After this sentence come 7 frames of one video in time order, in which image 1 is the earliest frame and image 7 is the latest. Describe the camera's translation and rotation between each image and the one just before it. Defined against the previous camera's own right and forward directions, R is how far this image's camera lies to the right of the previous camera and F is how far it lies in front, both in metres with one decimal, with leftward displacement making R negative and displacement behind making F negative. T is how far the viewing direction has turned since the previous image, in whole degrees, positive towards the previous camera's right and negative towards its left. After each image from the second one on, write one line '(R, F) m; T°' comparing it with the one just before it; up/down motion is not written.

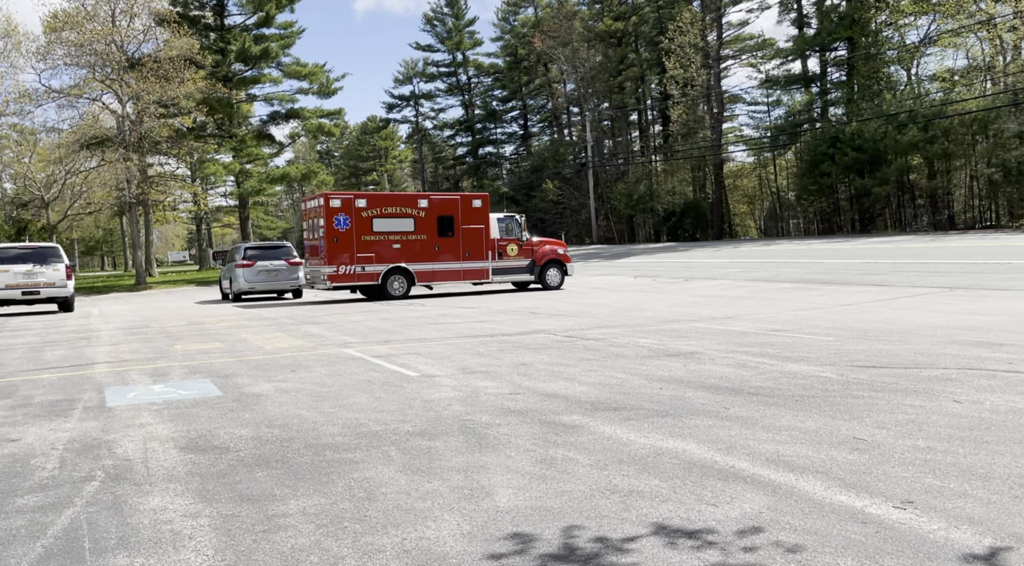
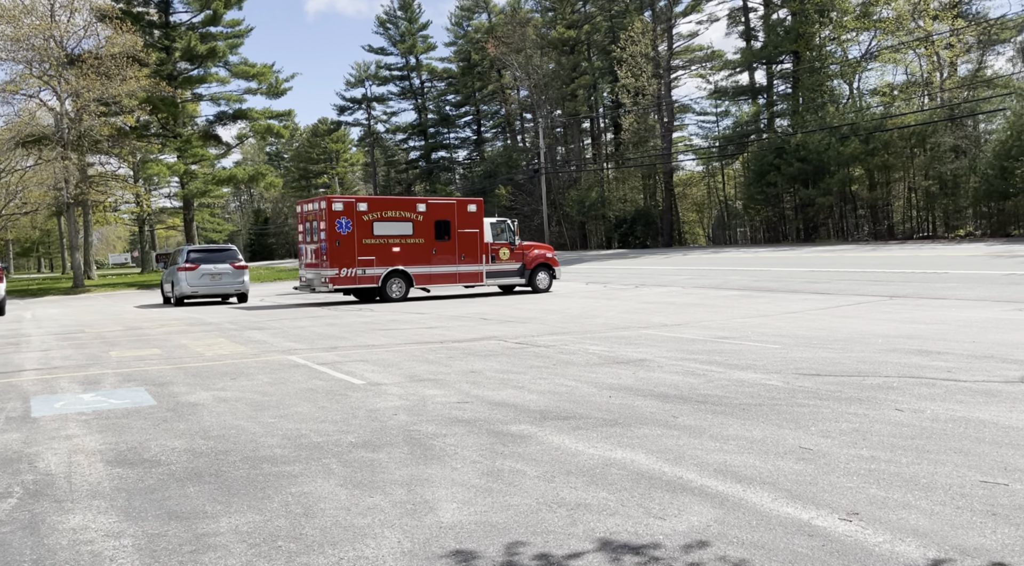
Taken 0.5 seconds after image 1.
(0.0, +0.1) m; +3°
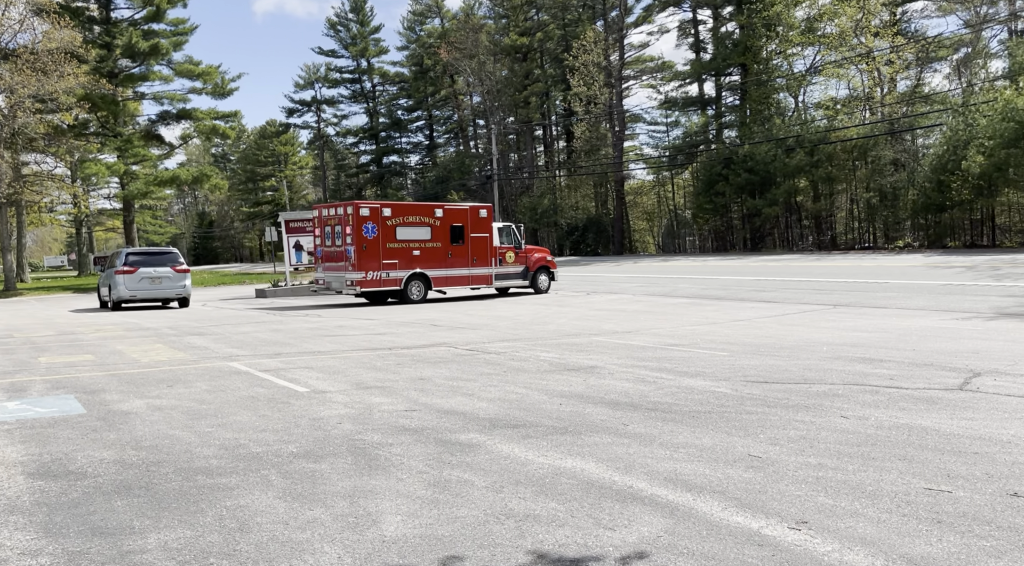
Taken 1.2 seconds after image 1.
(0.0, +0.1) m; +3°
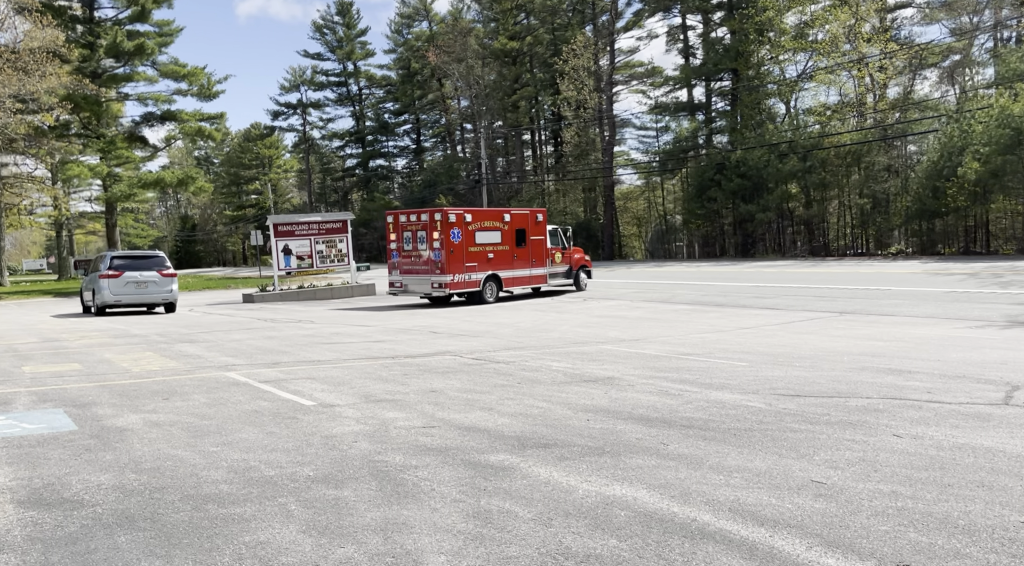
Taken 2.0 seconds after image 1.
(-0.3, +0.5) m; +1°
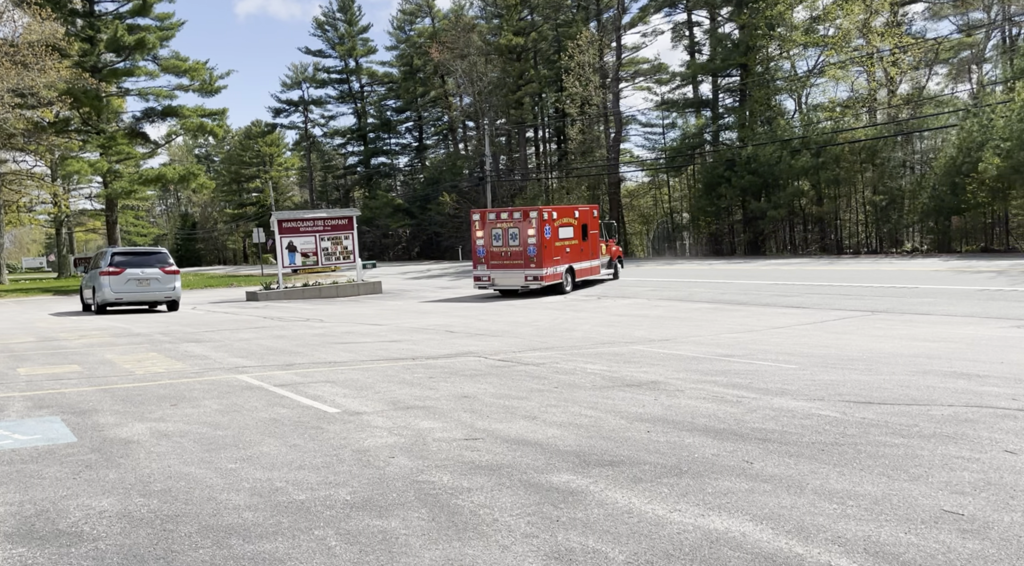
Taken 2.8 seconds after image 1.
(-0.3, +0.7) m; 0°
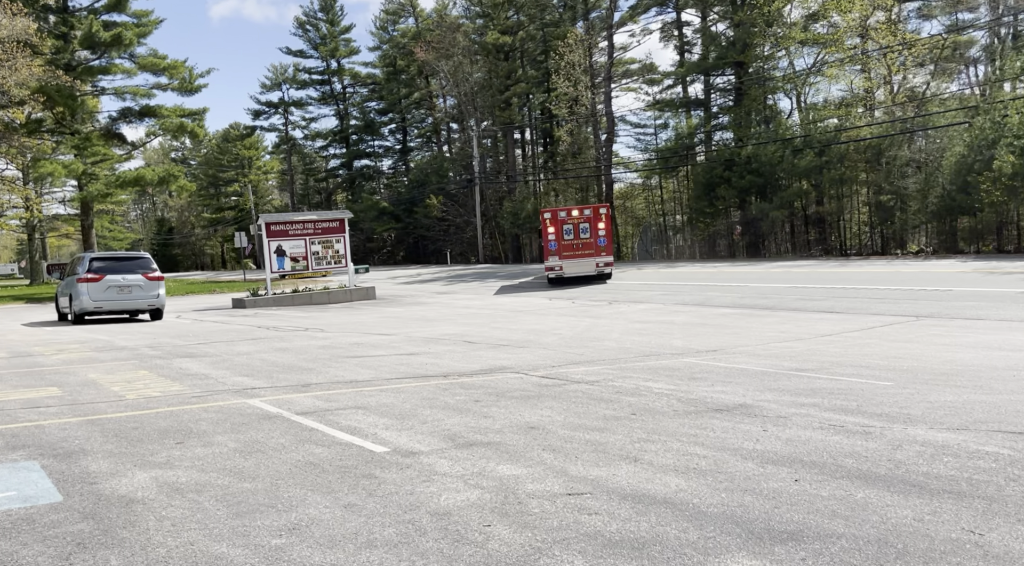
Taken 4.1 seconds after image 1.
(-0.7, +1.3) m; +1°
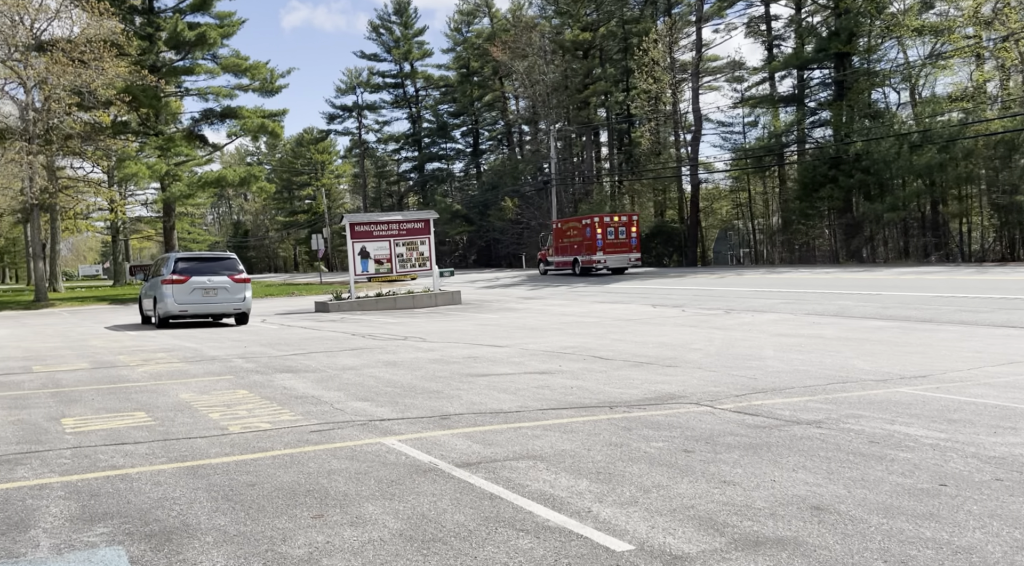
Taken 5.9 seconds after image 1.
(-1.0, +1.9) m; -4°
